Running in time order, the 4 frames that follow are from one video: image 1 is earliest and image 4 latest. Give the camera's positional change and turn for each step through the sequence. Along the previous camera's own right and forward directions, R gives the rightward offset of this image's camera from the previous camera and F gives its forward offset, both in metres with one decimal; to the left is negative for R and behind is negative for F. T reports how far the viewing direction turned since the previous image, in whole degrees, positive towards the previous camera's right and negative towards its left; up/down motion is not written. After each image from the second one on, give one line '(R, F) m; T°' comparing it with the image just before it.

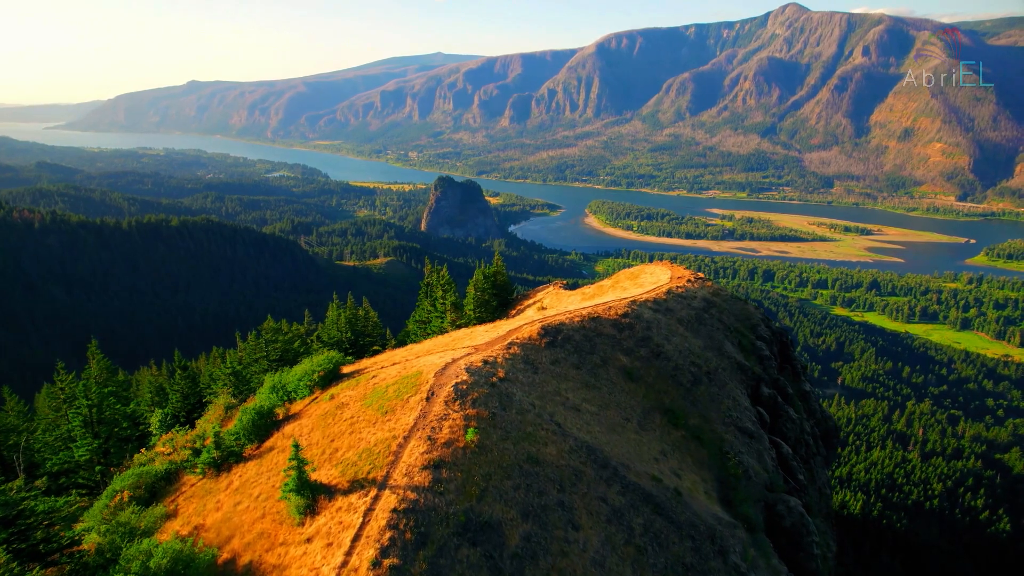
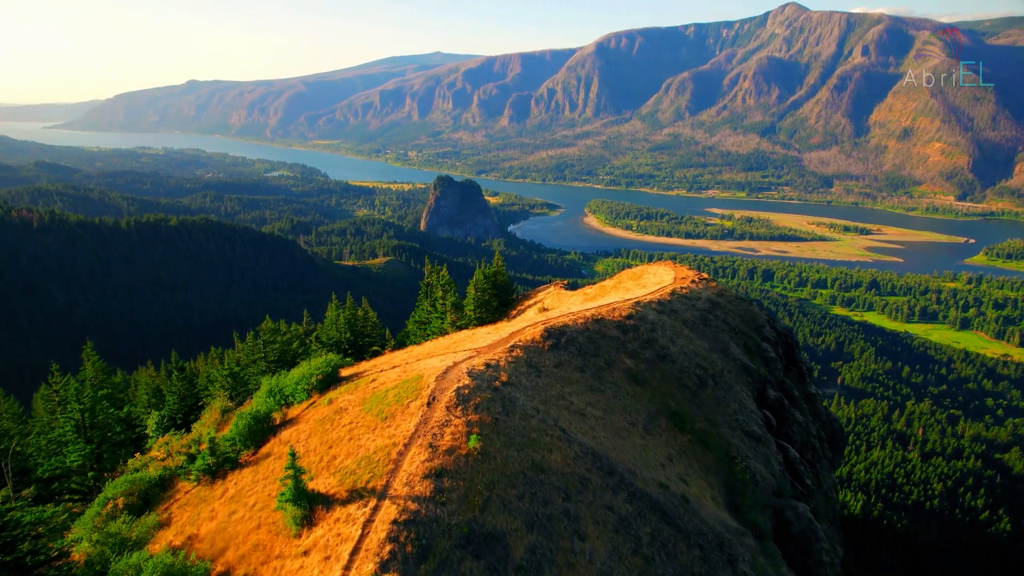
(-0.3, +1.1) m; 0°
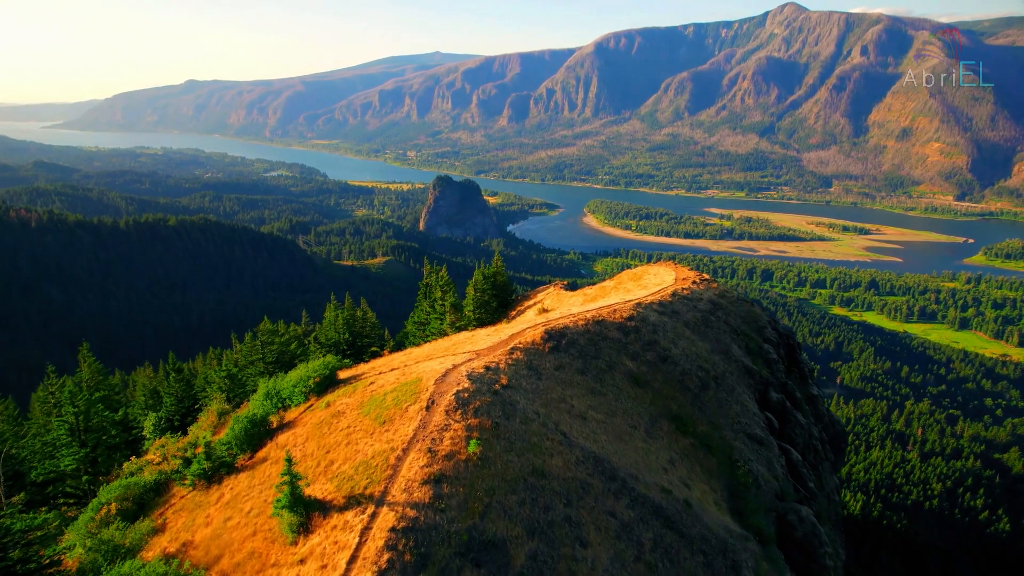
(-0.1, +0.6) m; 0°
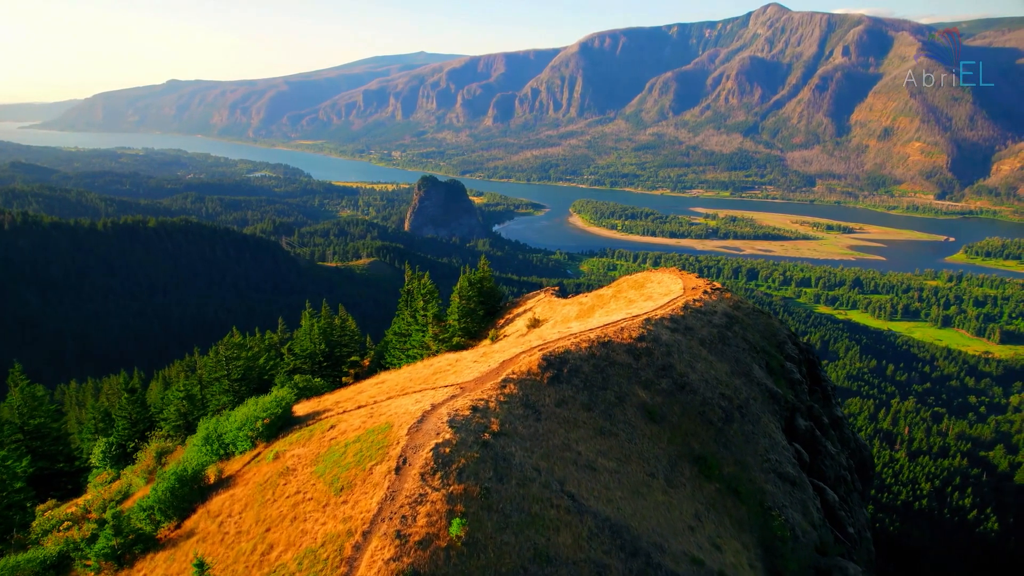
(-0.4, +7.9) m; +2°
